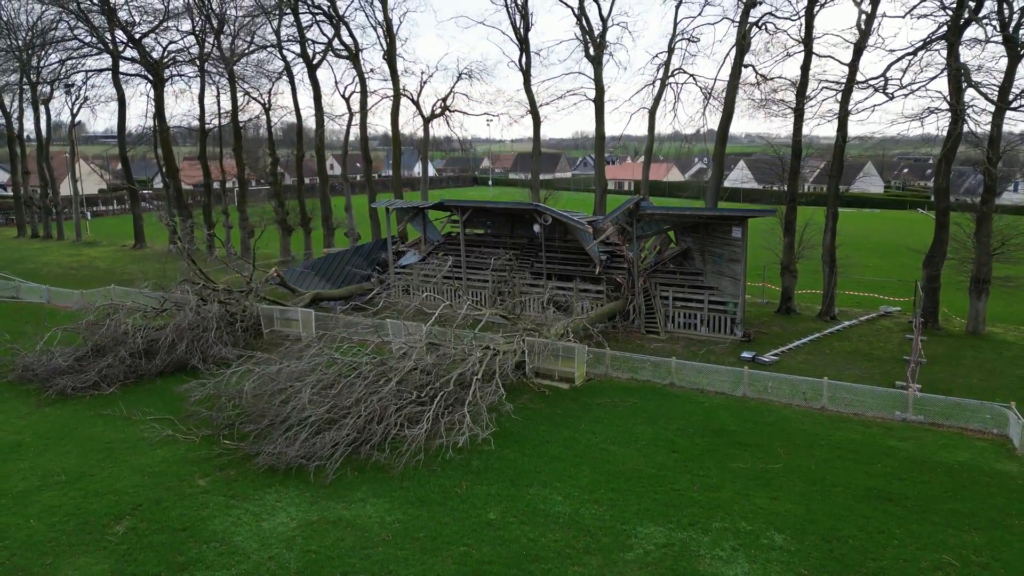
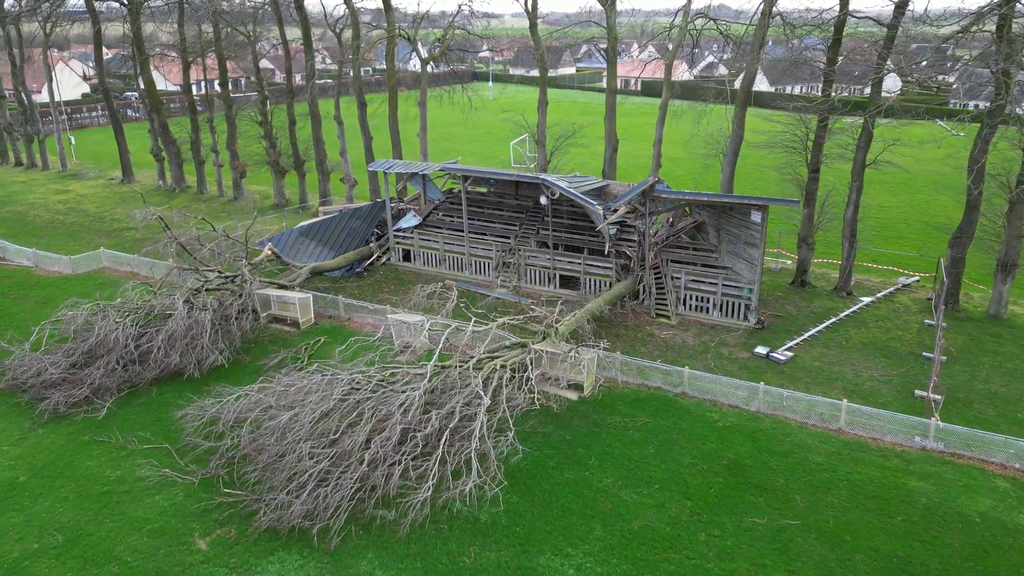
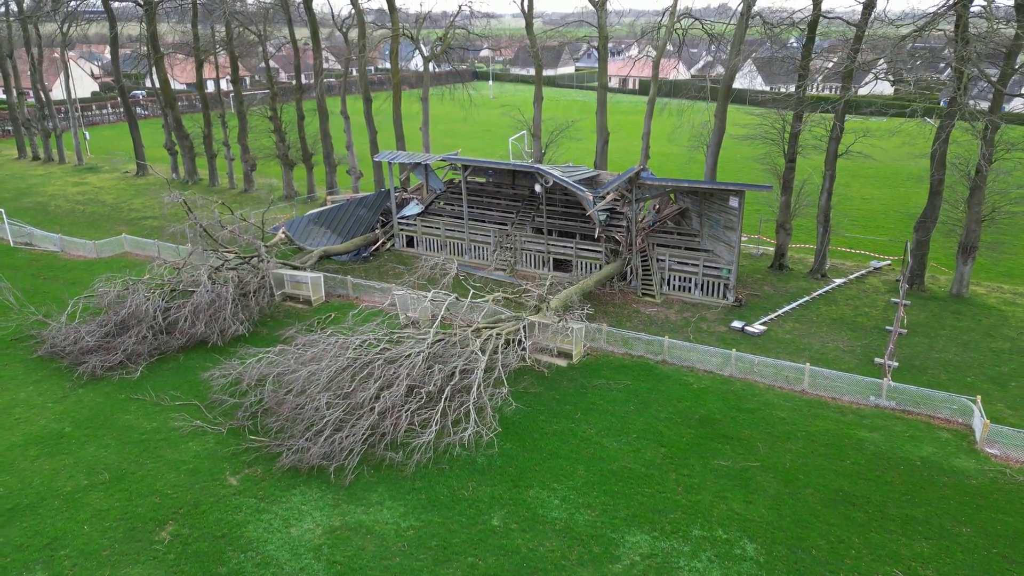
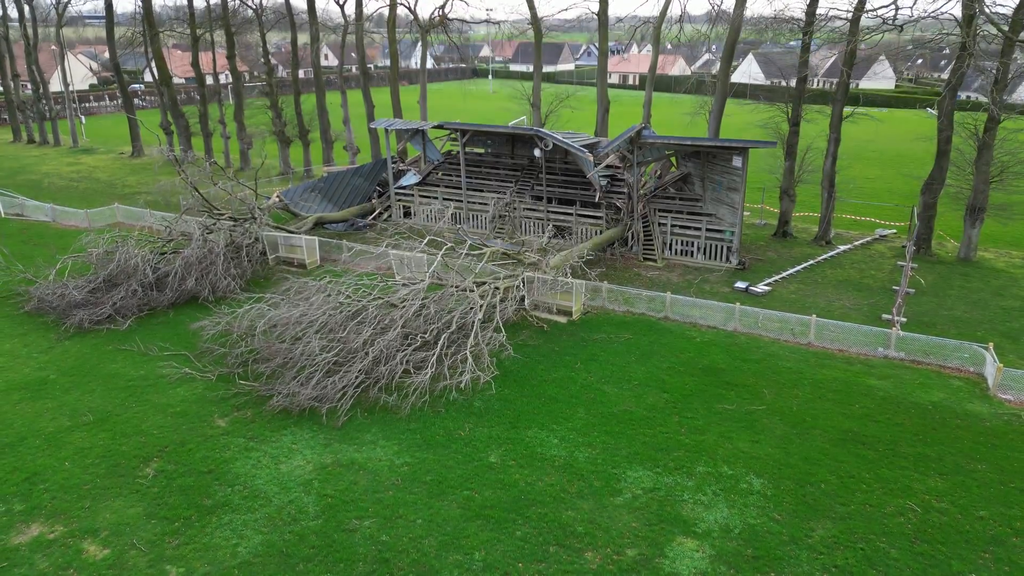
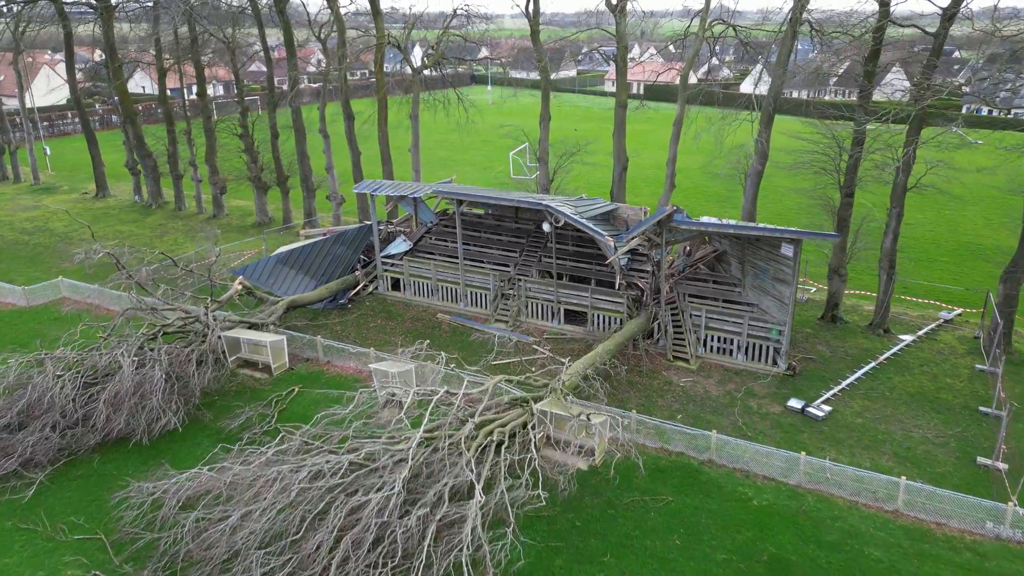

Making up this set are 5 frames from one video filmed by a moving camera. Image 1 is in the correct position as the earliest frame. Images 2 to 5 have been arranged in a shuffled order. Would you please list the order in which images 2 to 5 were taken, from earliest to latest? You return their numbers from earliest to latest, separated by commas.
4, 3, 2, 5
